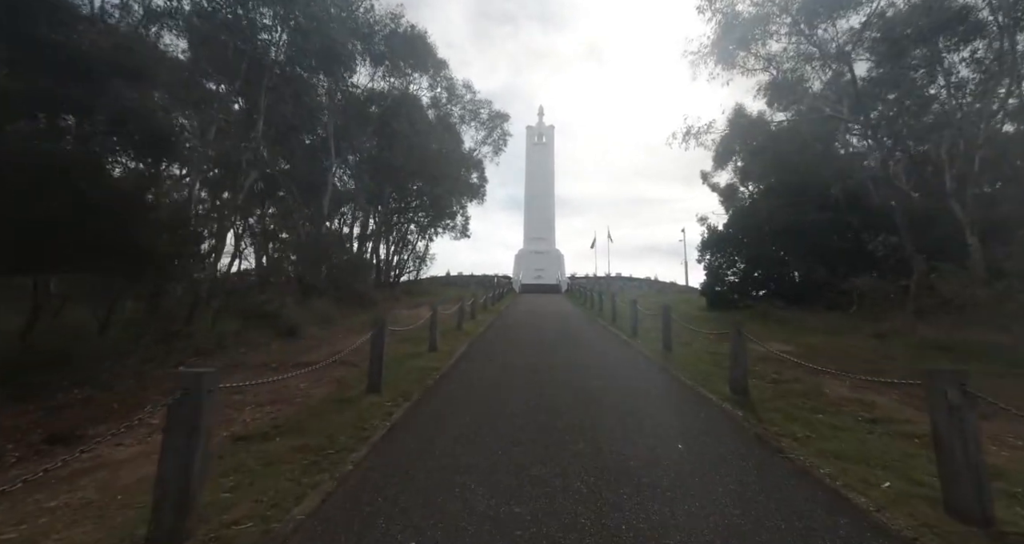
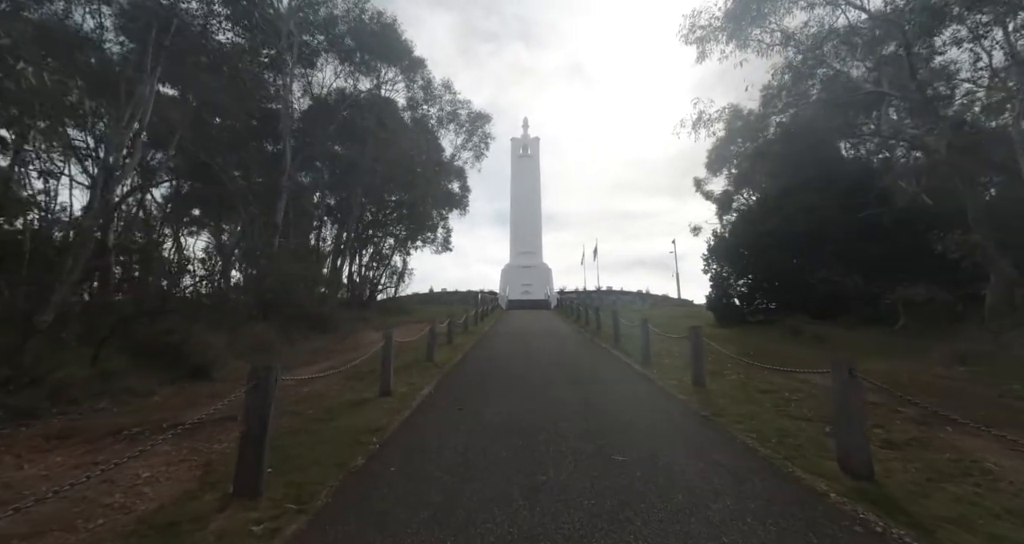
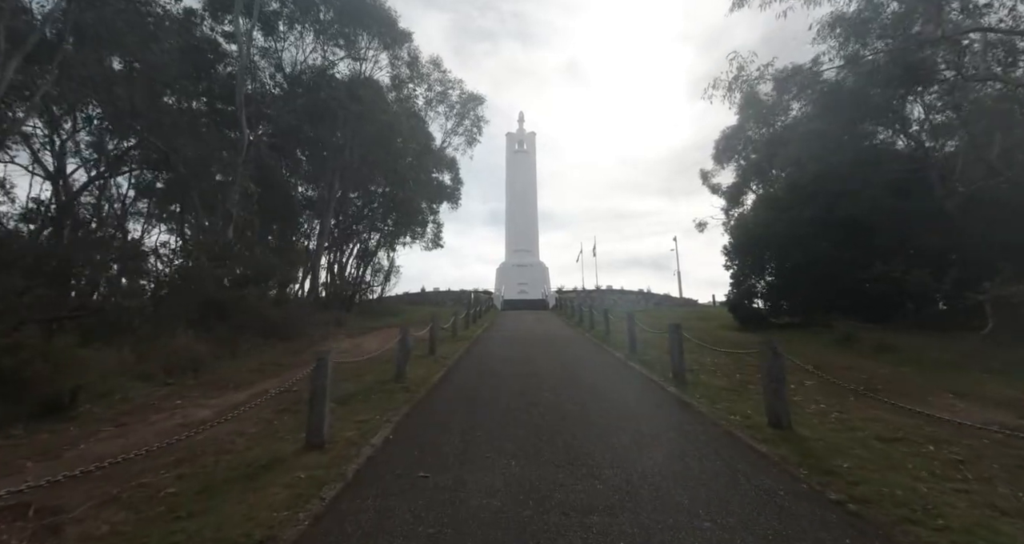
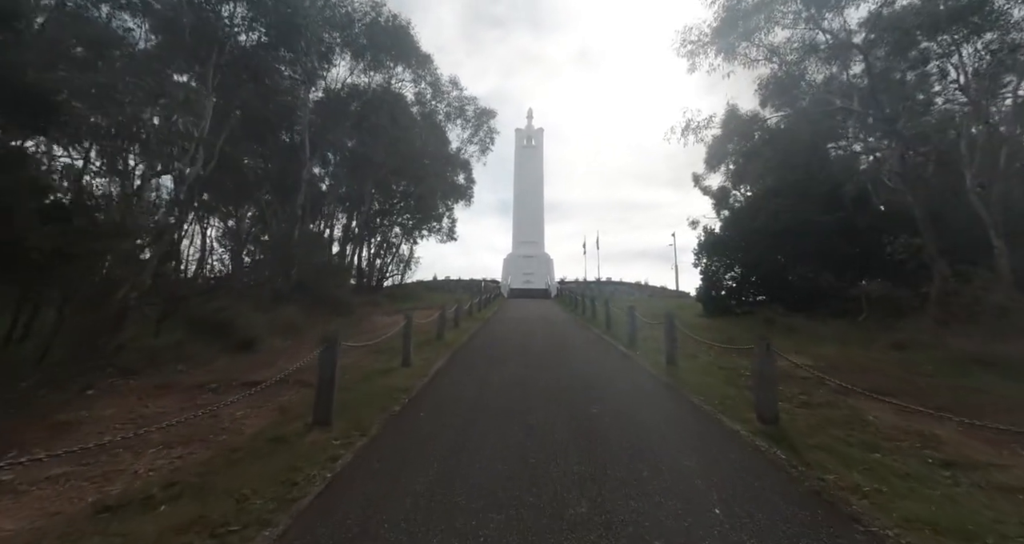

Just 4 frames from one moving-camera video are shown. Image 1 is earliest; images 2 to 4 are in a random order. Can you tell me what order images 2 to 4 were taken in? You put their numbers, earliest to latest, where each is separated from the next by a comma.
4, 2, 3
